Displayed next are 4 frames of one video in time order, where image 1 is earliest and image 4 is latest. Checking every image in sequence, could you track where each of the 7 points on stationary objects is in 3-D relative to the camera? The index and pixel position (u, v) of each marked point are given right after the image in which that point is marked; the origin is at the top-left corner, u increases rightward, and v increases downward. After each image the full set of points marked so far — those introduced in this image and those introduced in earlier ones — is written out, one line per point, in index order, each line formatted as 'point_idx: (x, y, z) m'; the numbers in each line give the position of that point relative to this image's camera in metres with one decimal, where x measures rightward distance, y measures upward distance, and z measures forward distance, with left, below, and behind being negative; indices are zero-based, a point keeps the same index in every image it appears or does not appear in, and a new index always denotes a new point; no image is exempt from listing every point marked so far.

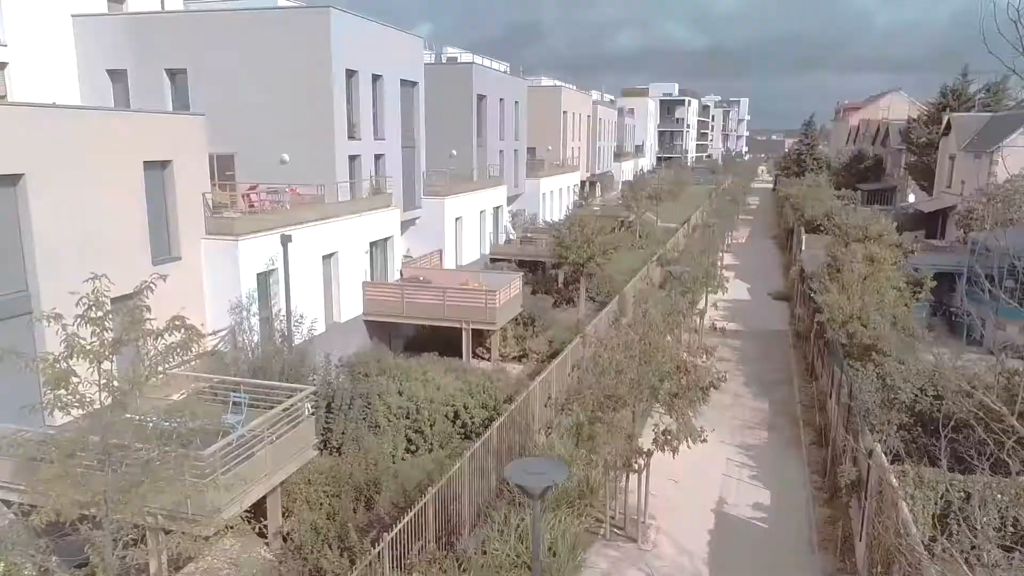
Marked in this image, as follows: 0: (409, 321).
0: (-2.6, -0.8, +18.3) m
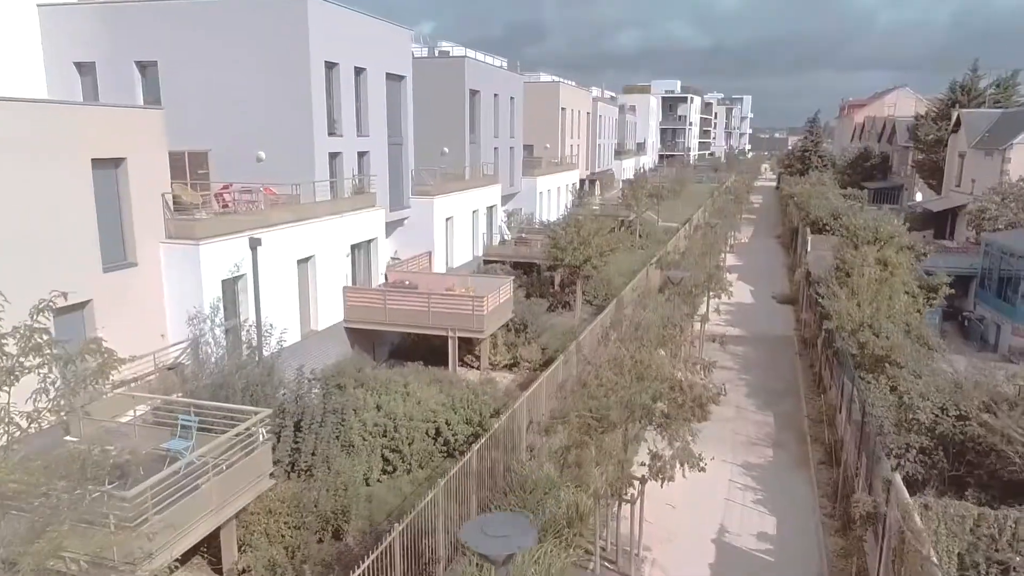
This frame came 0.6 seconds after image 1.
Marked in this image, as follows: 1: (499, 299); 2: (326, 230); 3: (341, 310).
0: (-2.9, -1.0, +17.3) m
1: (-0.3, -0.3, +17.6) m
2: (-4.3, +1.3, +16.8) m
3: (-4.1, -0.5, +17.5) m
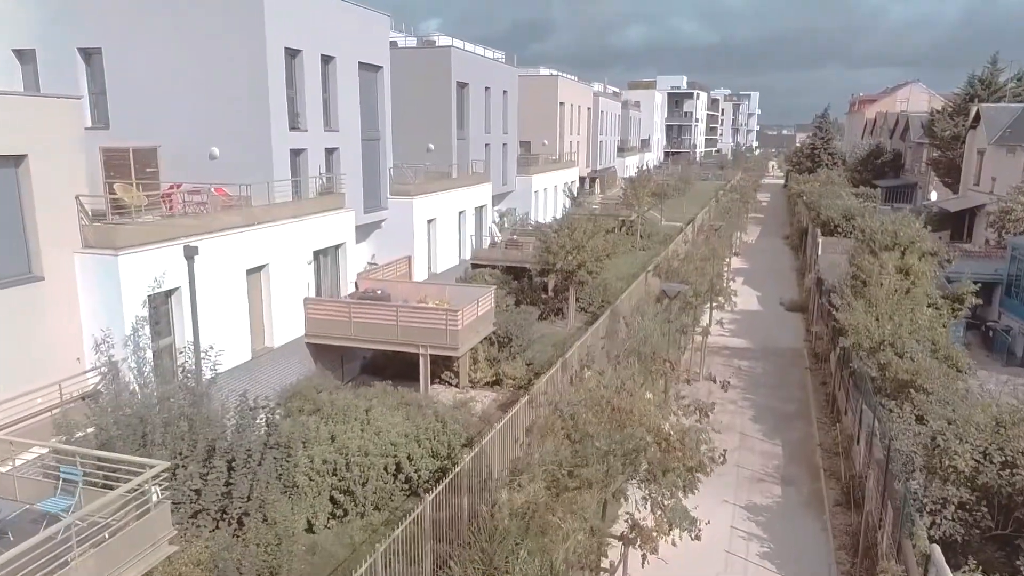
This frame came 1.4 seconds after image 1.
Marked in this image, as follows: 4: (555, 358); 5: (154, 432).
0: (-3.3, -1.2, +15.6) m
1: (-0.8, -0.5, +15.9) m
2: (-4.7, +1.1, +15.1) m
3: (-4.5, -0.8, +15.8) m
4: (+1.0, -1.7, +17.7) m
5: (-4.8, -1.9, +9.9) m
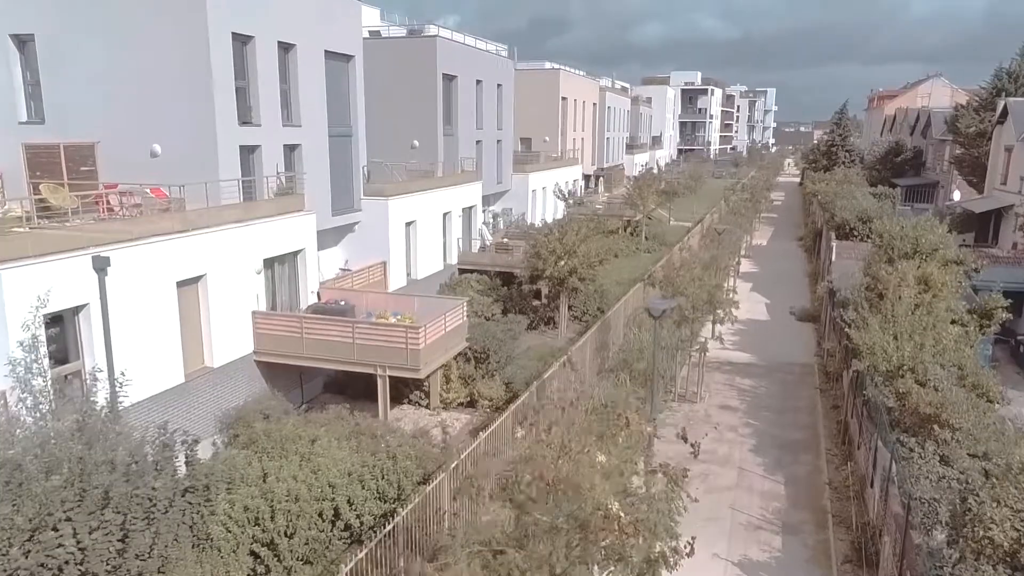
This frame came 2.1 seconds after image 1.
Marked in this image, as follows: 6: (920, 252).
0: (-3.9, -1.4, +14.0) m
1: (-1.3, -0.7, +14.2) m
2: (-5.3, +0.9, +13.5) m
3: (-5.1, -1.0, +14.2) m
4: (+0.5, -1.9, +16.0) m
5: (-5.5, -2.2, +8.4) m
6: (+9.5, +0.8, +17.1) m
